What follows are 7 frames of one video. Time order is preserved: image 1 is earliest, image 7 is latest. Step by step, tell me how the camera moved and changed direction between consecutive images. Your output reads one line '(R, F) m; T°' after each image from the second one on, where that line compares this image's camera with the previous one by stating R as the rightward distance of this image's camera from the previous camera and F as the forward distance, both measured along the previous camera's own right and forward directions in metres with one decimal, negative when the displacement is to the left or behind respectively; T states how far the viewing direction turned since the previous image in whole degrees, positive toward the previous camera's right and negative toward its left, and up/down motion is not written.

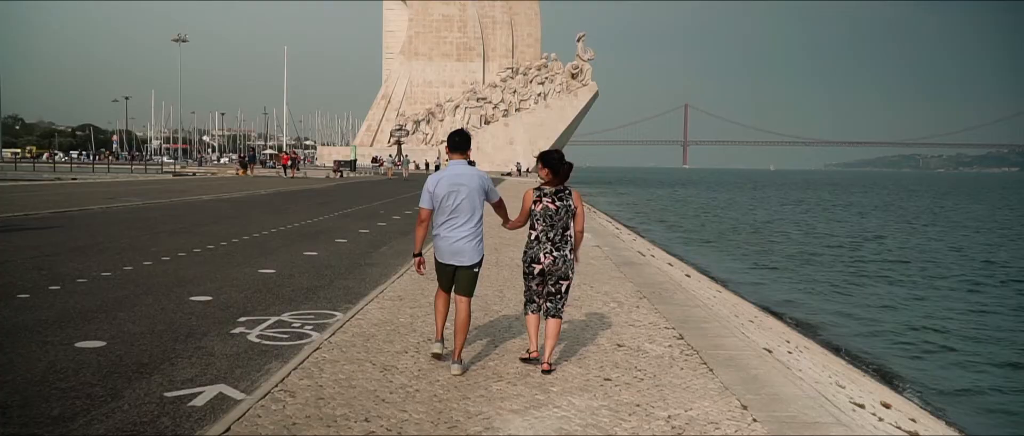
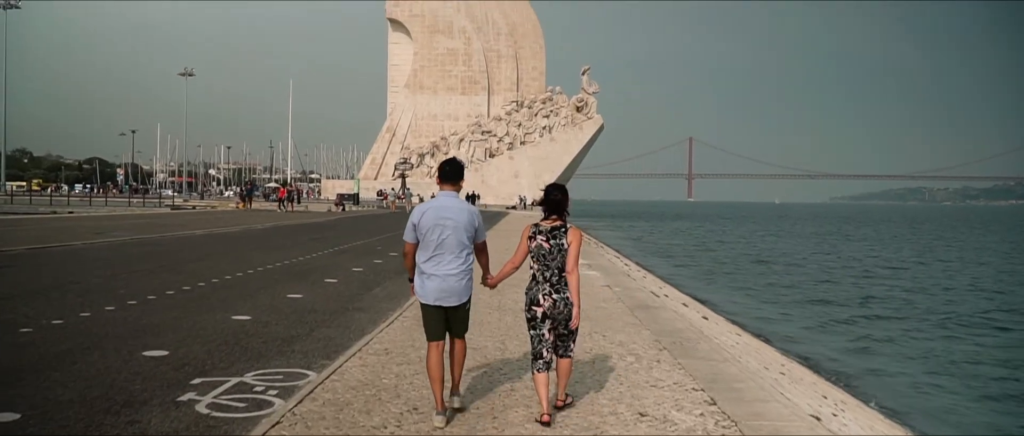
(0.0, +0.7) m; 0°
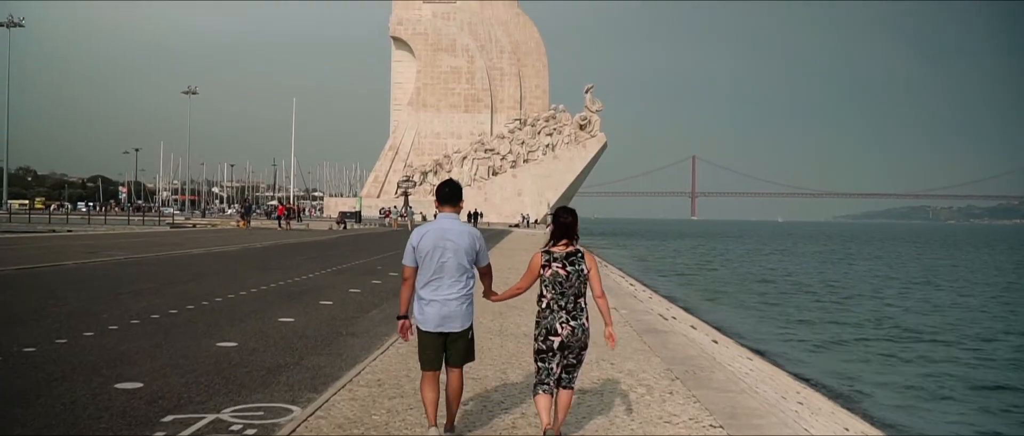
(0.0, +0.3) m; 0°
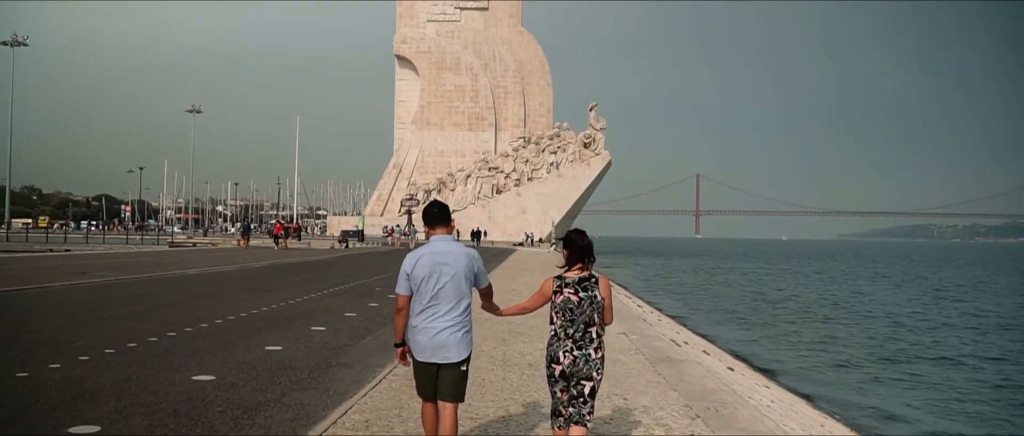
(0.0, +0.5) m; 0°
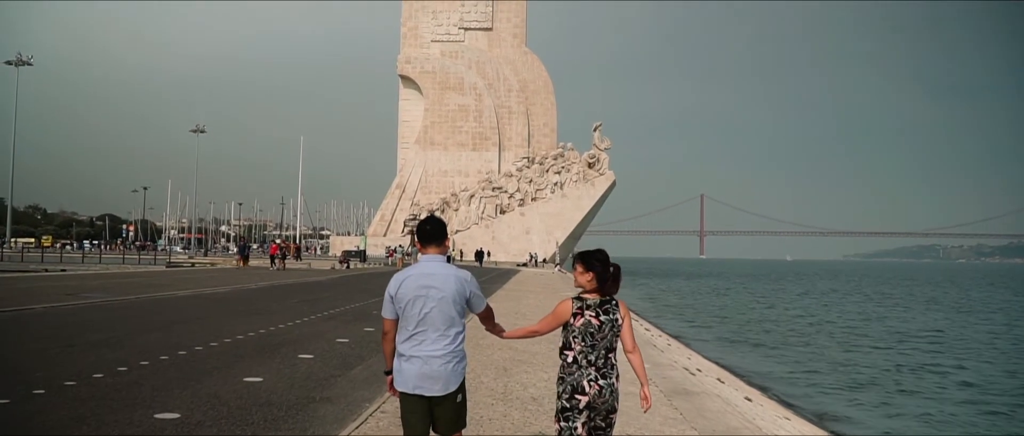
(0.0, +0.6) m; 0°
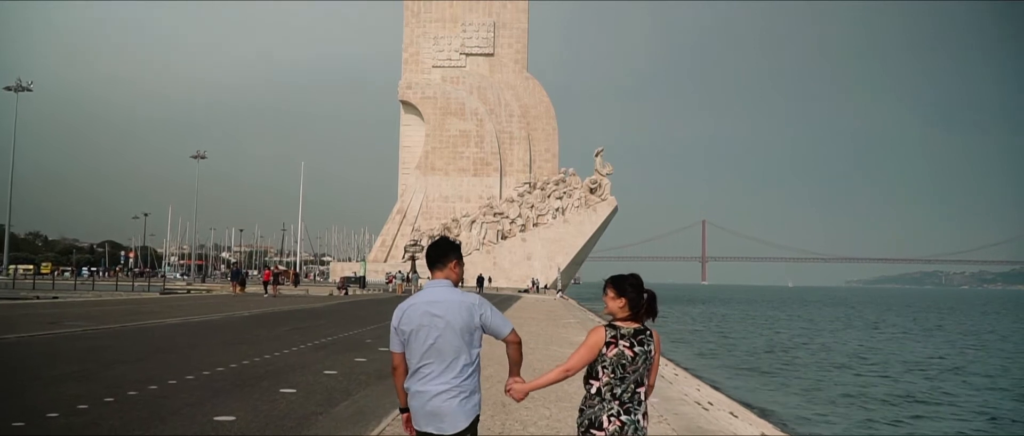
(0.0, +0.5) m; 0°
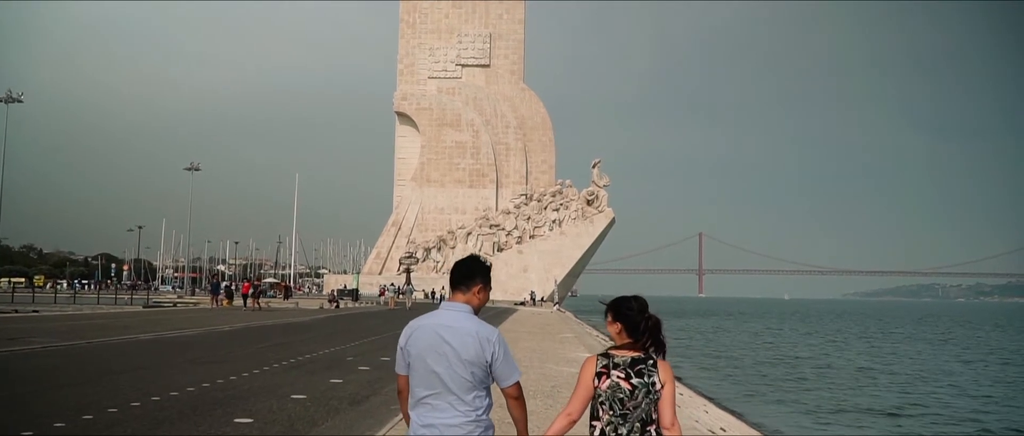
(0.0, +0.9) m; 0°
